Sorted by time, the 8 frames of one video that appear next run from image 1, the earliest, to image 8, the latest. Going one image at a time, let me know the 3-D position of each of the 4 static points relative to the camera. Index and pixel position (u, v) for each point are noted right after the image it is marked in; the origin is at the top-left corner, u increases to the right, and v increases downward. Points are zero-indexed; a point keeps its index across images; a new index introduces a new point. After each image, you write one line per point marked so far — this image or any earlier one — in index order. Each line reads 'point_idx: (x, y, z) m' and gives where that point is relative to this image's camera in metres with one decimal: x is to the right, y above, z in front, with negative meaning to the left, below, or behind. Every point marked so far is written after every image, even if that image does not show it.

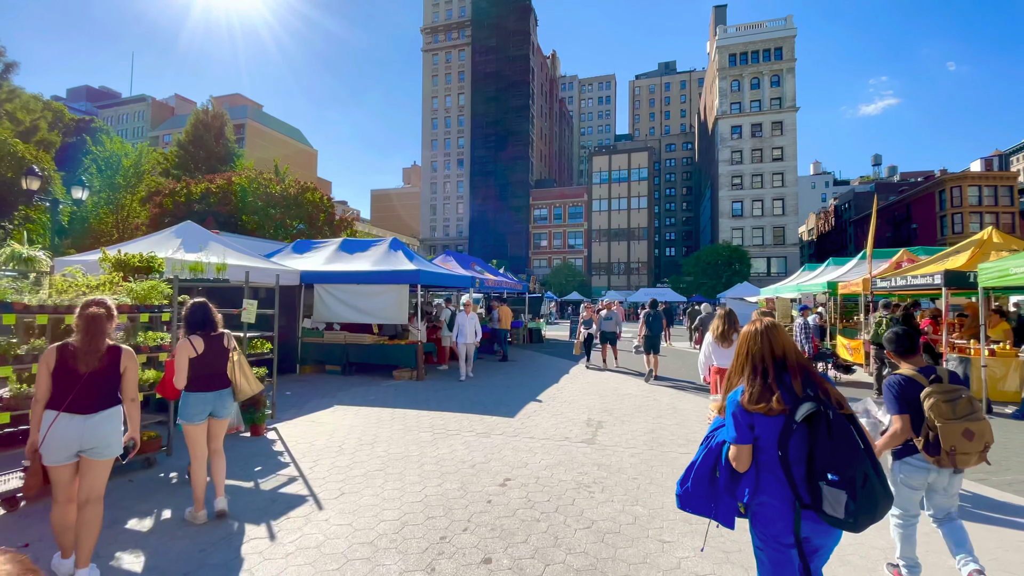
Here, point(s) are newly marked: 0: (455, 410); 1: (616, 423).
0: (-0.9, -1.9, +7.5) m
1: (+1.5, -1.9, +6.7) m
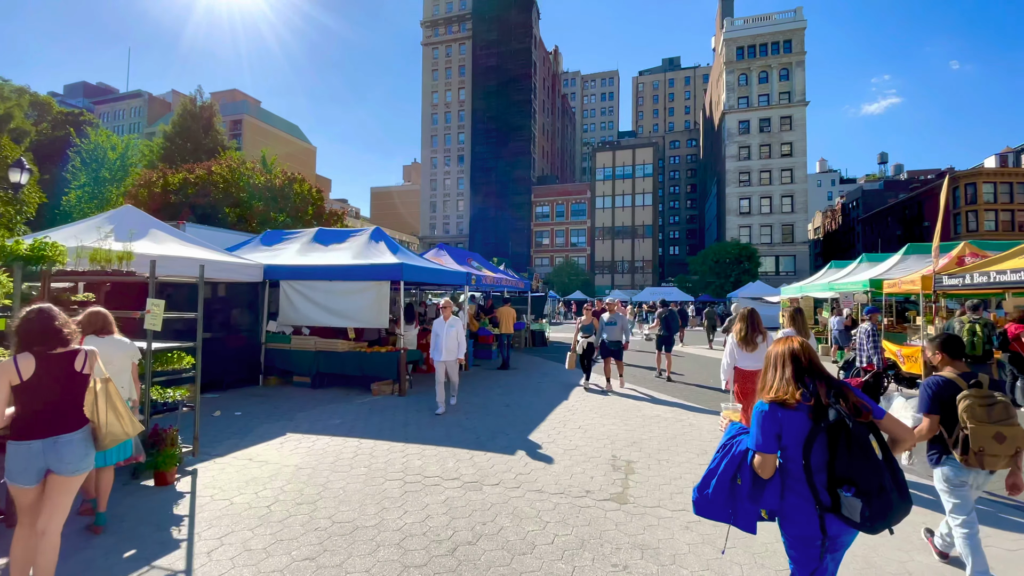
0: (-0.9, -1.8, +5.8) m
1: (+1.5, -1.8, +5.0) m
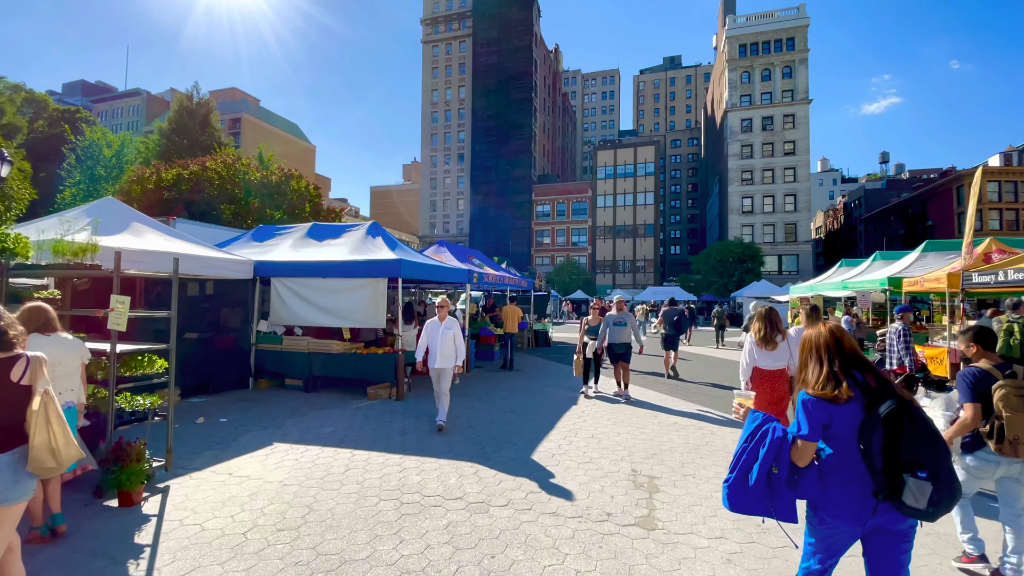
0: (-0.8, -1.8, +5.3) m
1: (+1.5, -1.8, +4.5) m
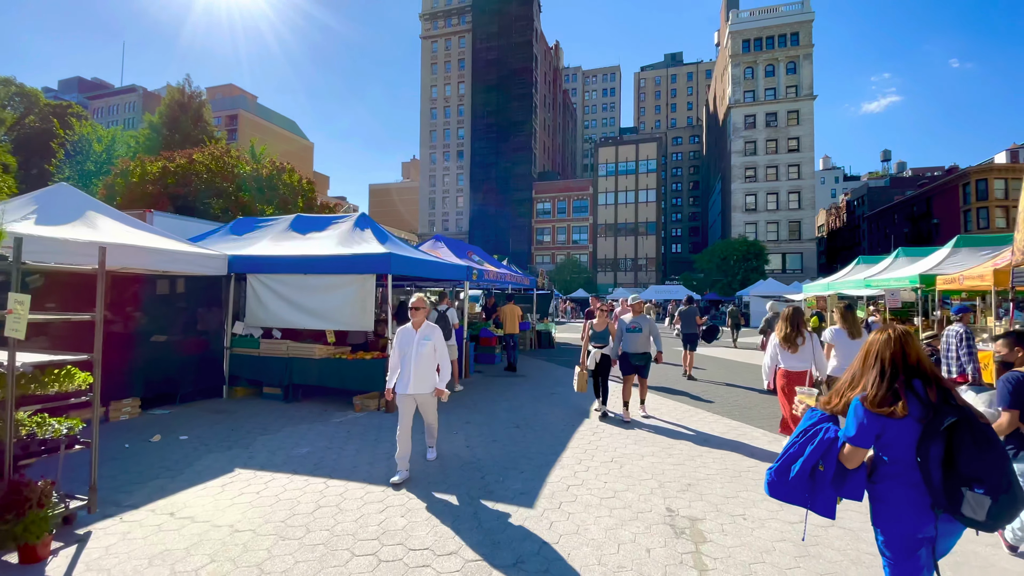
0: (-0.7, -1.8, +4.4) m
1: (+1.6, -1.8, +3.6) m
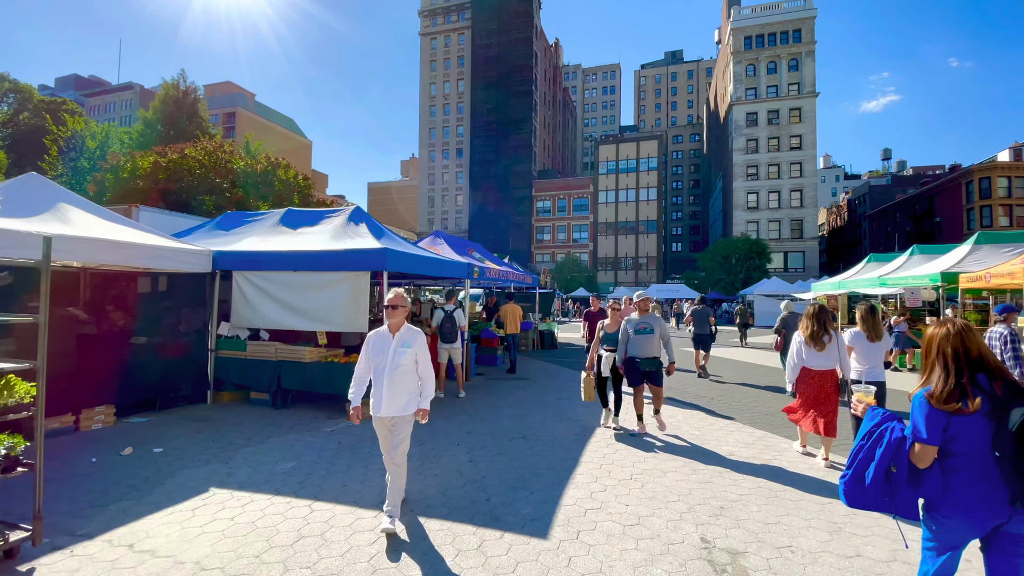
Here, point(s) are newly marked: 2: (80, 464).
0: (-0.7, -1.7, +3.9) m
1: (+1.7, -1.8, +3.1) m
2: (-4.4, -1.8, +4.9) m
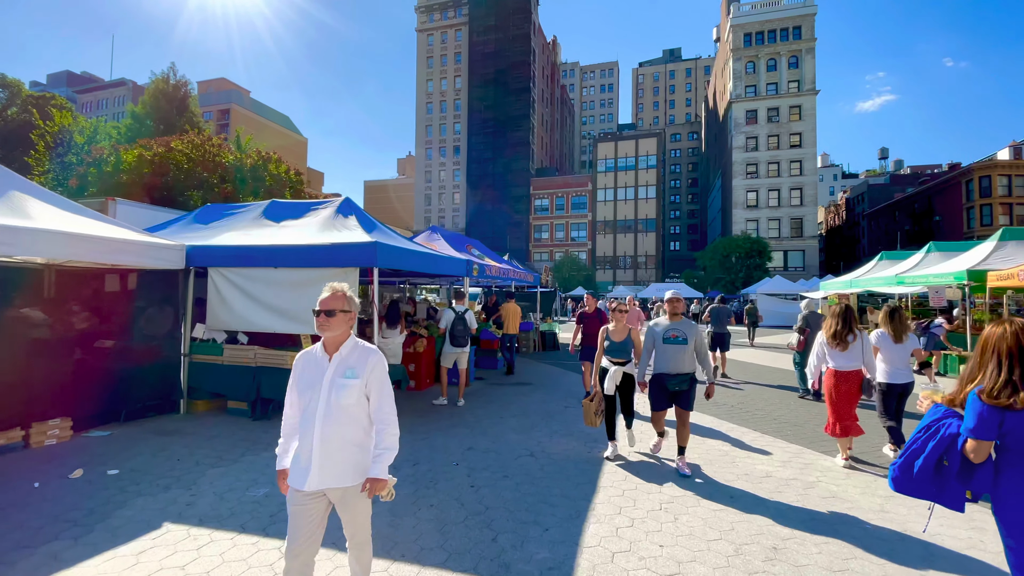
0: (-0.6, -1.7, +3.2) m
1: (+1.8, -1.7, +2.5) m
2: (-4.3, -1.8, +4.2) m
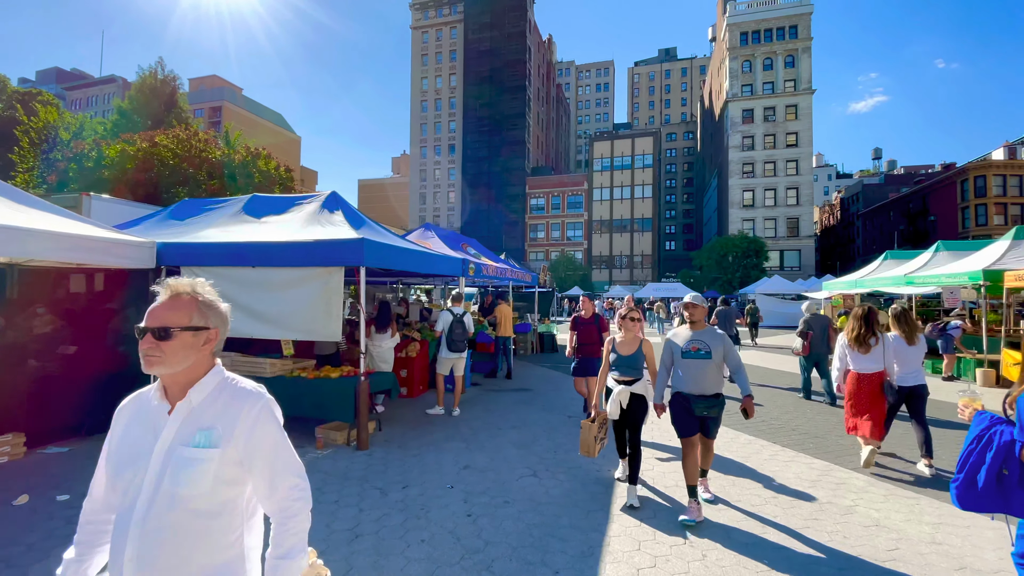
0: (-0.6, -1.7, +2.7) m
1: (+1.8, -1.8, +2.0) m
2: (-4.3, -1.8, +3.7) m
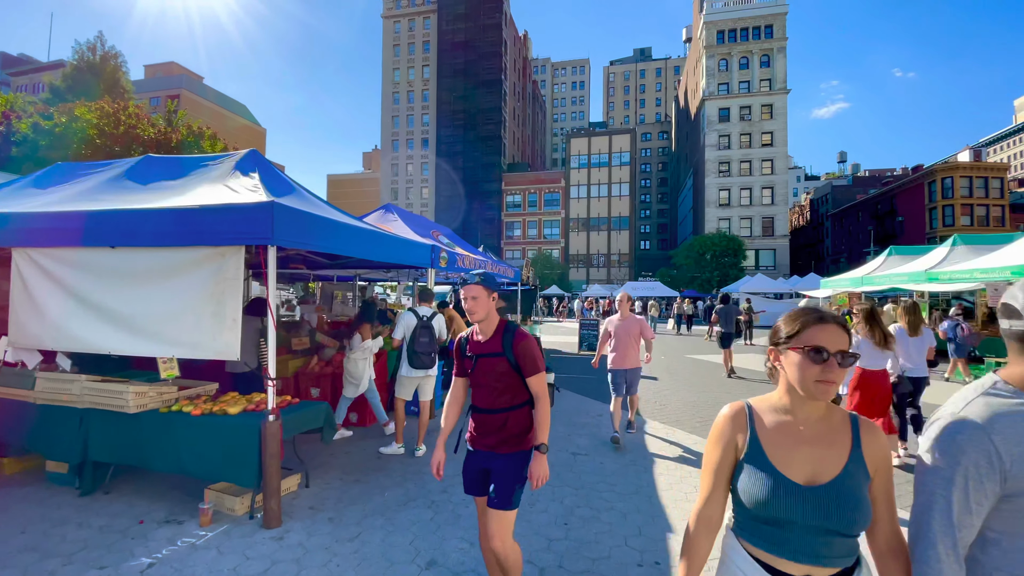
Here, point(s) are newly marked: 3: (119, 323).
0: (-0.5, -1.7, +1.0) m
1: (+1.9, -1.7, +0.3) m
2: (-4.3, -1.7, +1.7) m
3: (-3.3, -0.2, +4.0) m
